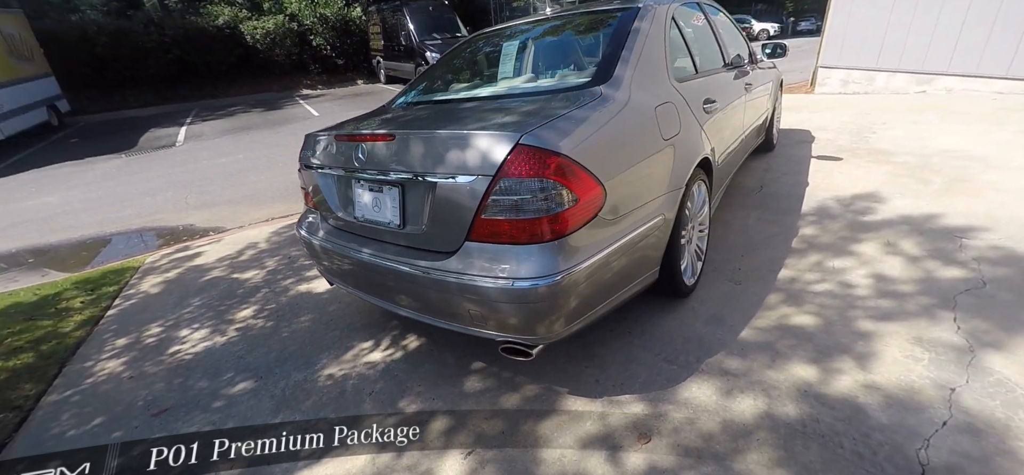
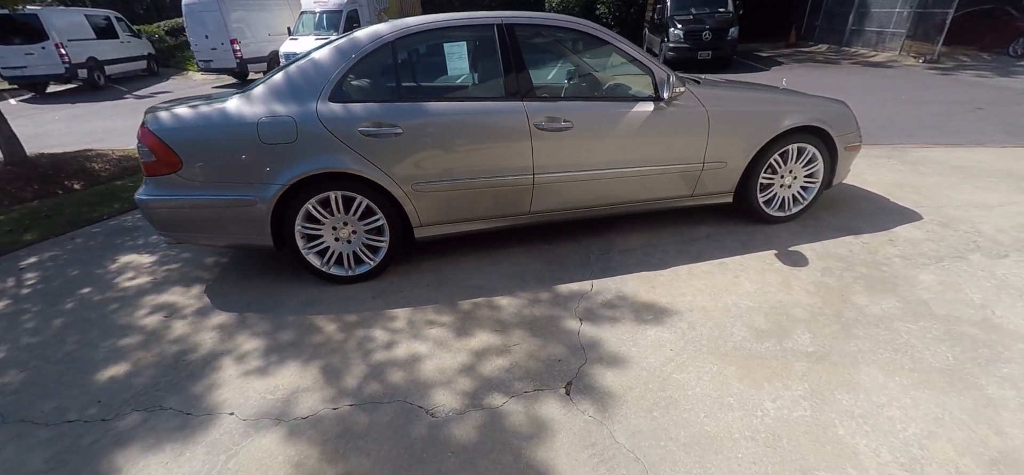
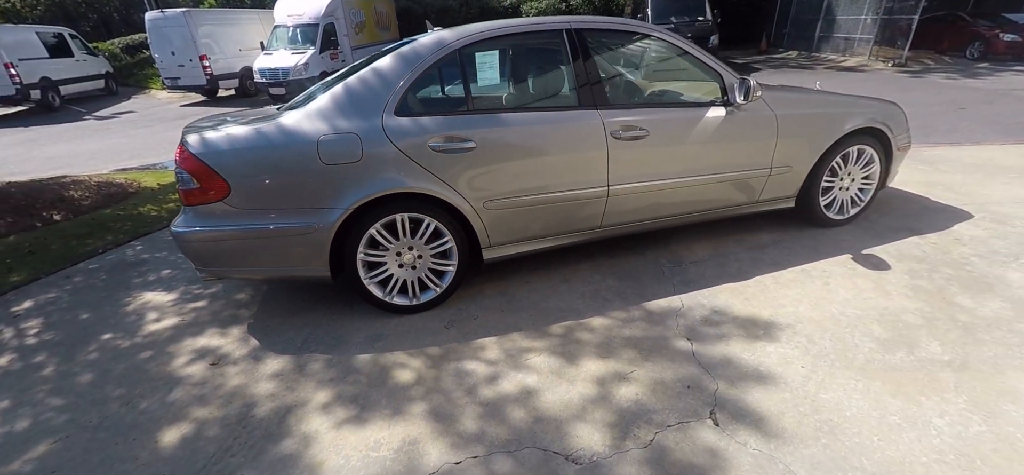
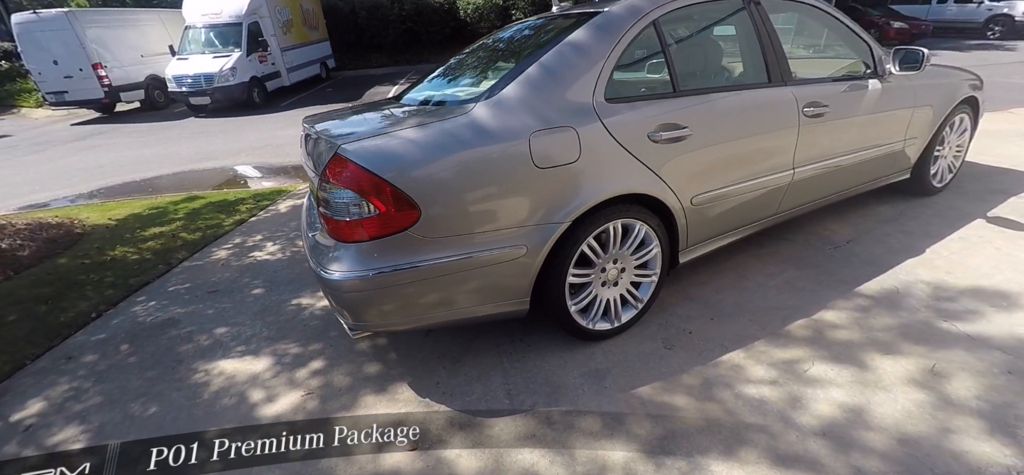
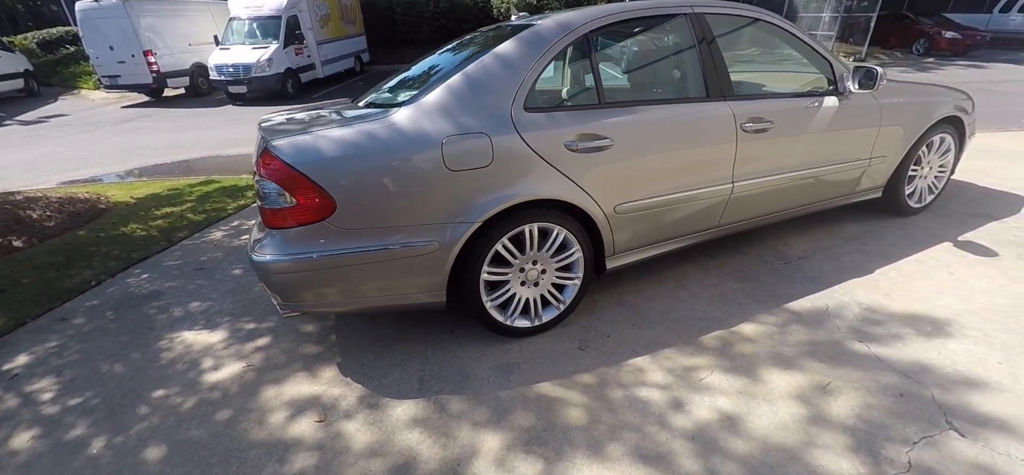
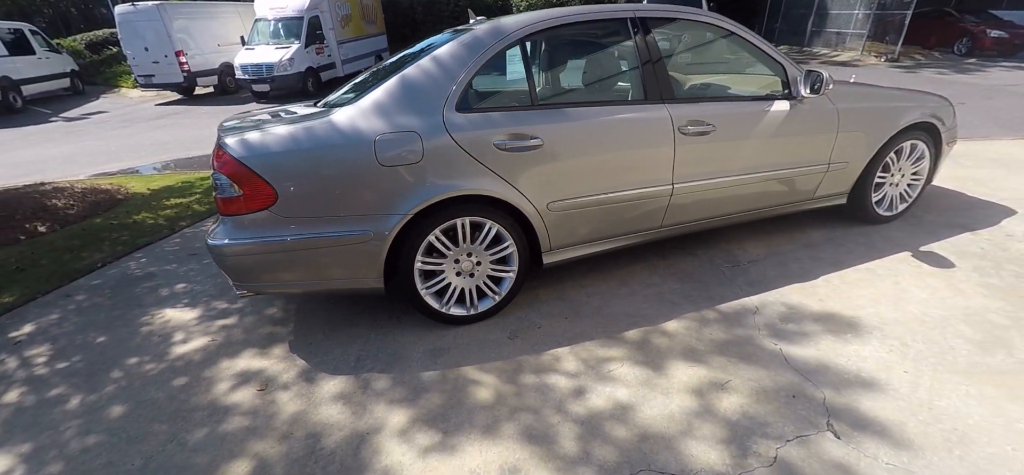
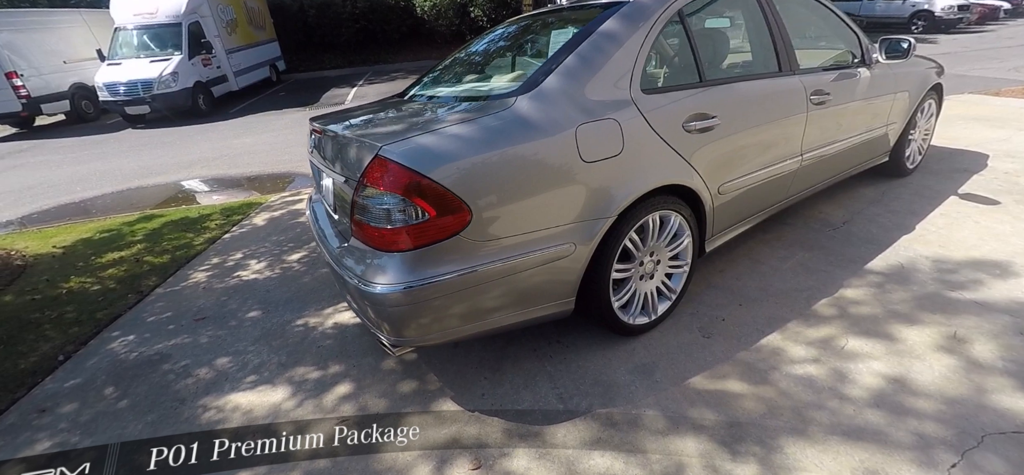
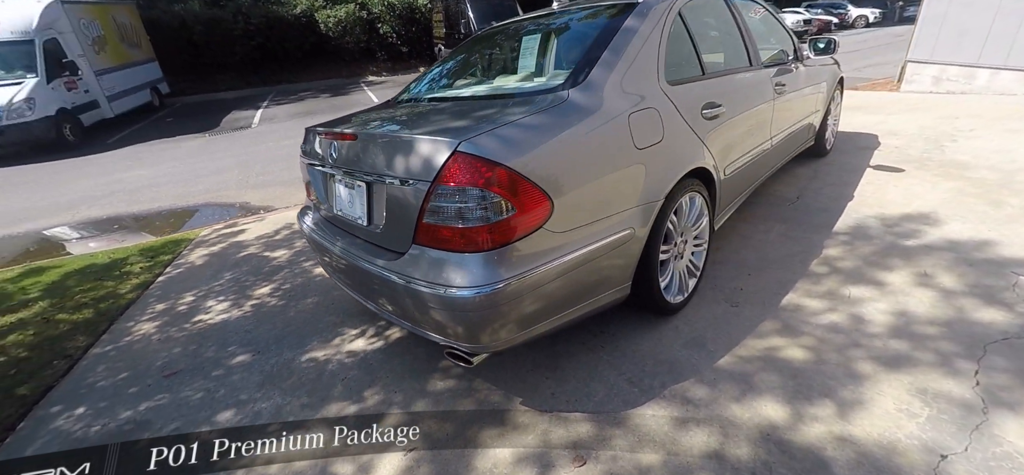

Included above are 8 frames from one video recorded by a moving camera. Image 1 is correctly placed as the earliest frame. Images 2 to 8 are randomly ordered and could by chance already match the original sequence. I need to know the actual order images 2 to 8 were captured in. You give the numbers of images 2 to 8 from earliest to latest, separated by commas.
8, 7, 4, 5, 6, 3, 2
